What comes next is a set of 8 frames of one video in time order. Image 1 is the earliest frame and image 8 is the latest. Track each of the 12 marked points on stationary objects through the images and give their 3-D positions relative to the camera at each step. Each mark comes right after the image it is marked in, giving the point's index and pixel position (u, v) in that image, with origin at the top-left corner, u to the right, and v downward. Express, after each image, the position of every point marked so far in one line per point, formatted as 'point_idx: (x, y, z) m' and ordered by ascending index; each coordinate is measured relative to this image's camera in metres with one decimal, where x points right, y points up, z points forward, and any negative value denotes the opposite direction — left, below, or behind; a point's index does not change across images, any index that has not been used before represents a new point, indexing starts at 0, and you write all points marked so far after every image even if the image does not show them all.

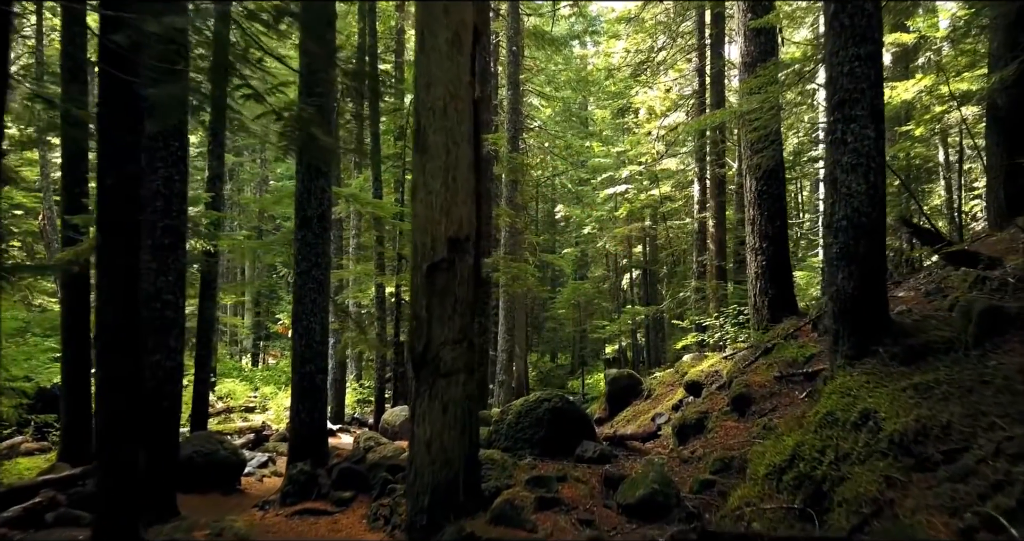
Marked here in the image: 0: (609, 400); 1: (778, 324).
0: (+1.7, -2.3, +10.7) m
1: (+3.9, -0.8, +8.9) m
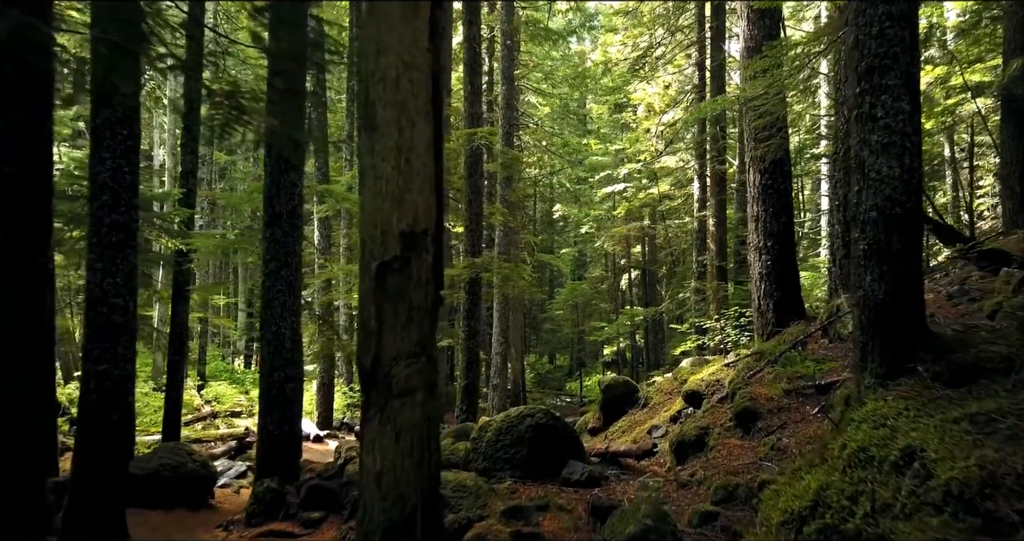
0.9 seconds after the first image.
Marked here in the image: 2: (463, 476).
0: (+1.5, -2.3, +10.0) m
1: (+3.7, -0.8, +8.3) m
2: (-0.4, -1.8, +5.2) m
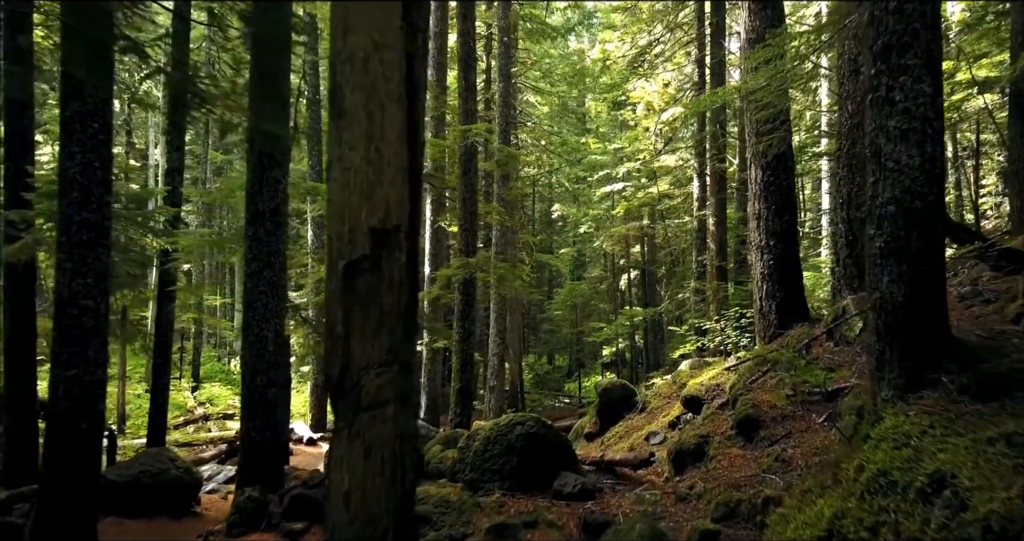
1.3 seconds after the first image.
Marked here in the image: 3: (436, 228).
0: (+1.4, -2.3, +9.7) m
1: (+3.6, -0.8, +8.0) m
2: (-0.5, -1.8, +4.9) m
3: (-2.0, +1.1, +16.7) m
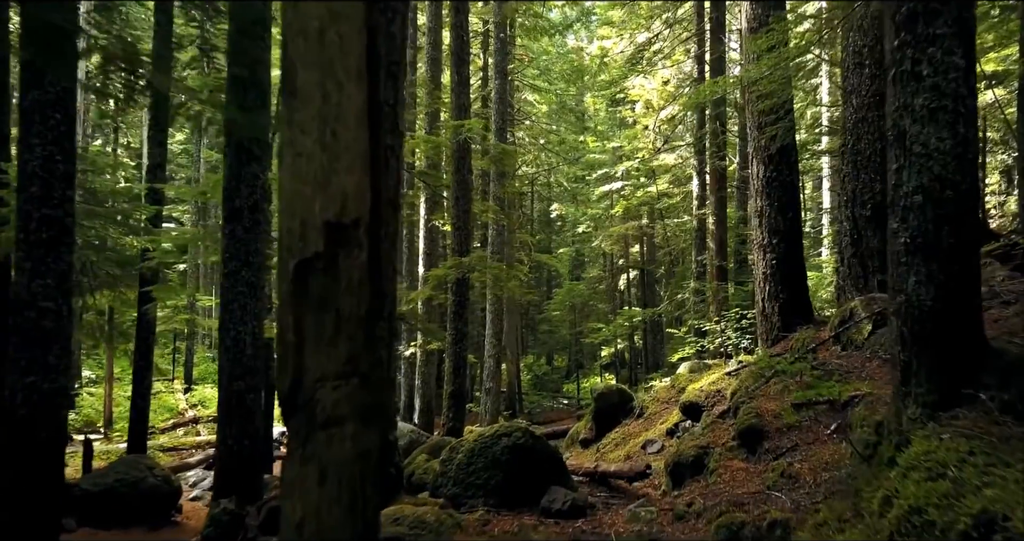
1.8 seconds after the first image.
0: (+1.3, -2.3, +9.4) m
1: (+3.4, -0.8, +7.6) m
2: (-0.6, -1.8, +4.6) m
3: (-2.2, +1.1, +16.3) m
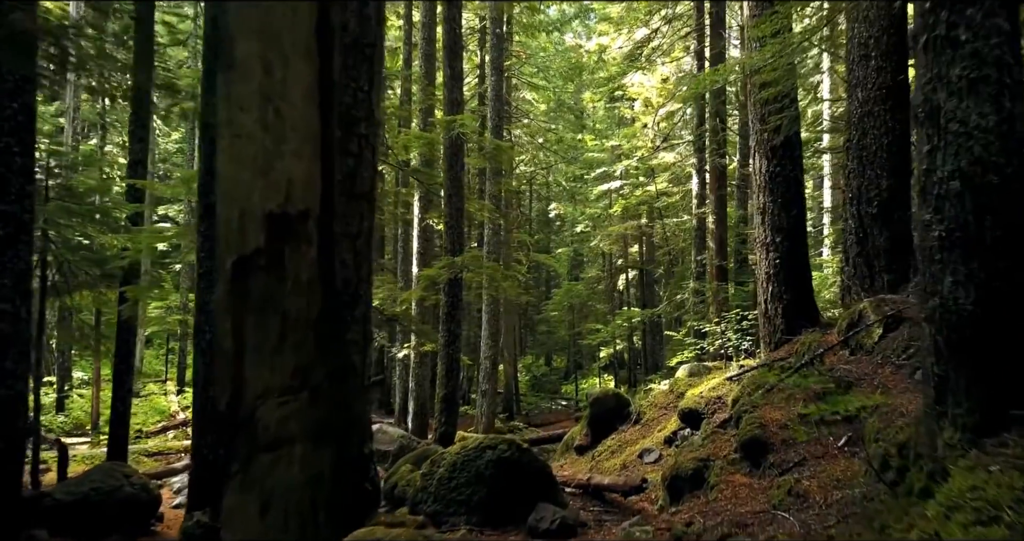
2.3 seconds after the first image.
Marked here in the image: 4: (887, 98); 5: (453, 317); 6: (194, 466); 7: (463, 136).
0: (+1.1, -2.3, +9.0) m
1: (+3.3, -0.8, +7.2) m
2: (-0.8, -1.8, +4.2) m
3: (-2.3, +1.1, +16.0) m
4: (+5.4, +2.5, +8.8) m
5: (-1.2, -1.0, +12.8) m
6: (-3.6, -2.2, +7.0) m
7: (-1.0, +2.8, +12.9) m
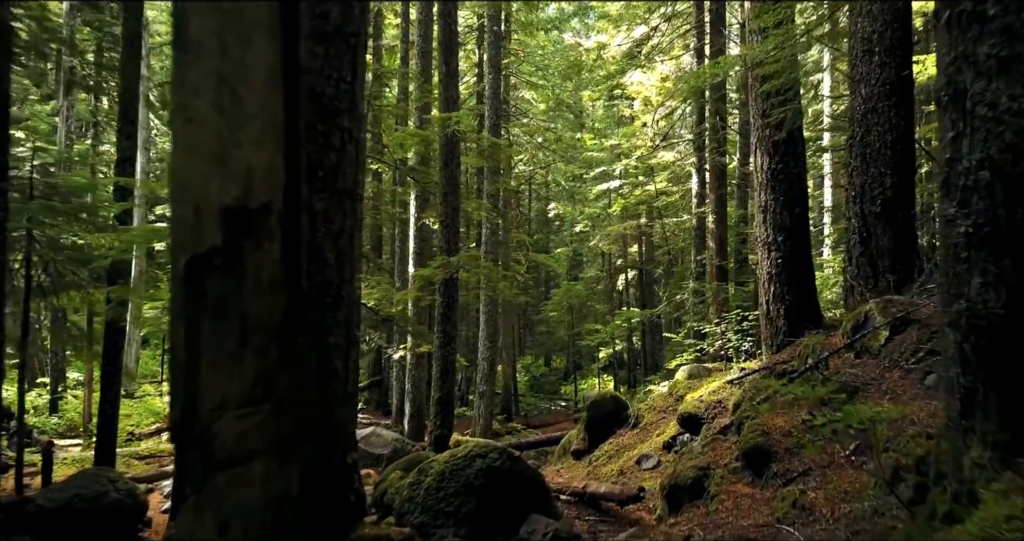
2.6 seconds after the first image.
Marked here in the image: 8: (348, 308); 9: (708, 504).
0: (+1.1, -2.3, +8.8) m
1: (+3.3, -0.8, +7.0) m
2: (-0.8, -1.8, +4.0) m
3: (-2.3, +1.1, +15.8) m
4: (+5.3, +2.5, +8.6) m
5: (-1.3, -1.0, +12.6) m
6: (-3.7, -2.2, +6.8) m
7: (-1.1, +2.8, +12.6) m
8: (-1.2, -0.3, +4.3) m
9: (+1.6, -1.8, +4.9) m
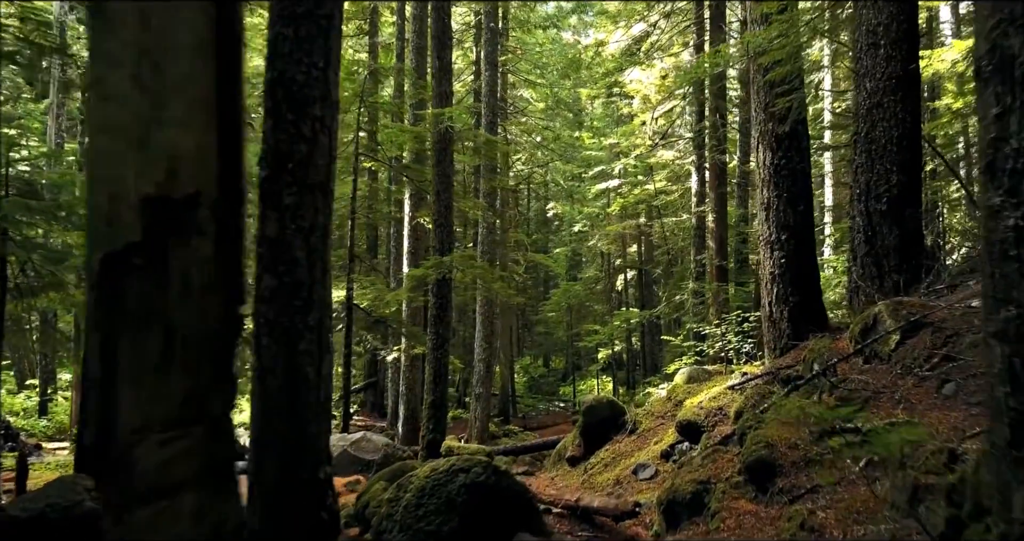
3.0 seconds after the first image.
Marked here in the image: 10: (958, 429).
0: (+1.0, -2.3, +8.5) m
1: (+3.2, -0.8, +6.7) m
2: (-0.9, -1.8, +3.7) m
3: (-2.4, +1.1, +15.4) m
4: (+5.2, +2.5, +8.3) m
5: (-1.4, -1.0, +12.3) m
6: (-3.8, -2.2, +6.4) m
7: (-1.2, +2.8, +12.3) m
8: (-1.3, -0.3, +4.0) m
9: (+1.5, -1.8, +4.6) m
10: (+2.9, -1.0, +4.0) m
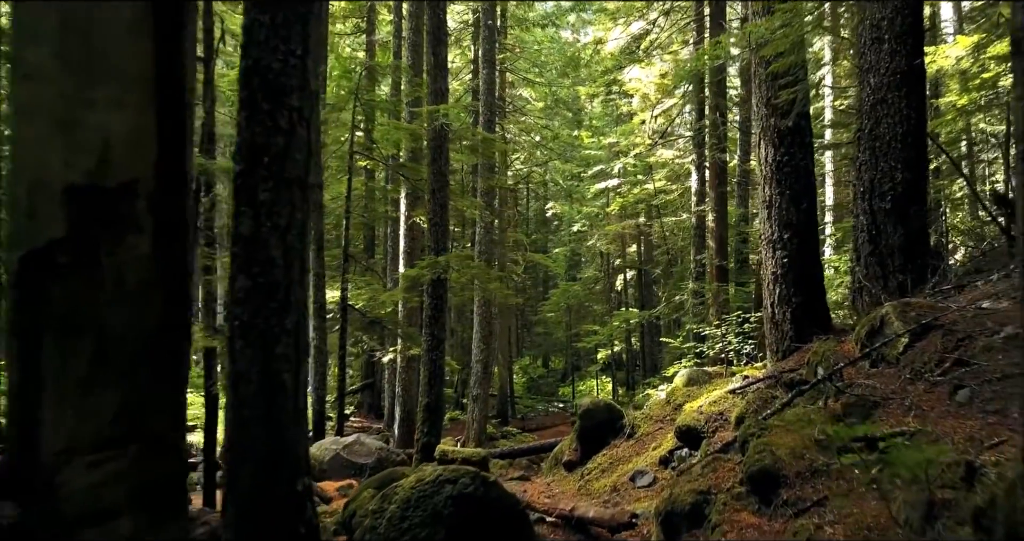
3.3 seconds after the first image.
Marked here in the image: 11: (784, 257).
0: (+0.9, -2.3, +8.3) m
1: (+3.1, -0.8, +6.5) m
2: (-1.0, -1.8, +3.5) m
3: (-2.5, +1.1, +15.2) m
4: (+5.1, +2.5, +8.1) m
5: (-1.5, -1.0, +12.0) m
6: (-3.8, -2.2, +6.2) m
7: (-1.3, +2.8, +12.1) m
8: (-1.3, -0.3, +3.8) m
9: (+1.4, -1.8, +4.3) m
10: (+2.9, -1.0, +3.8) m
11: (+2.9, +0.1, +6.6) m
